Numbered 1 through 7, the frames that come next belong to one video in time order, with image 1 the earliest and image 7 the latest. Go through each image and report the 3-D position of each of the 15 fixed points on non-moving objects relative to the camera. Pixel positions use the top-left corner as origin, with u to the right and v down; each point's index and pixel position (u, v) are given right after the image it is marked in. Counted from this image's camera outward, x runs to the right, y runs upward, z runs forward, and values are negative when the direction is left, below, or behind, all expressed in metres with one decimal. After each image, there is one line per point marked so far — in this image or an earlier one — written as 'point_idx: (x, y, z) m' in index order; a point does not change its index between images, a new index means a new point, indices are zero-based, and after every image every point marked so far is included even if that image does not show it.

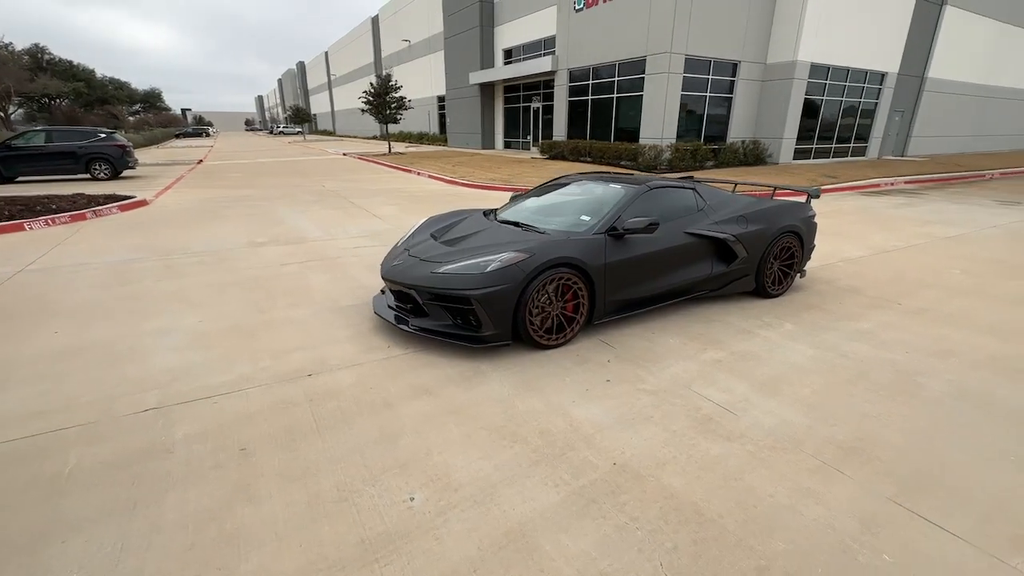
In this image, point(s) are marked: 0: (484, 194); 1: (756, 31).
0: (-0.8, +2.5, +12.5) m
1: (+9.3, +9.7, +17.9) m
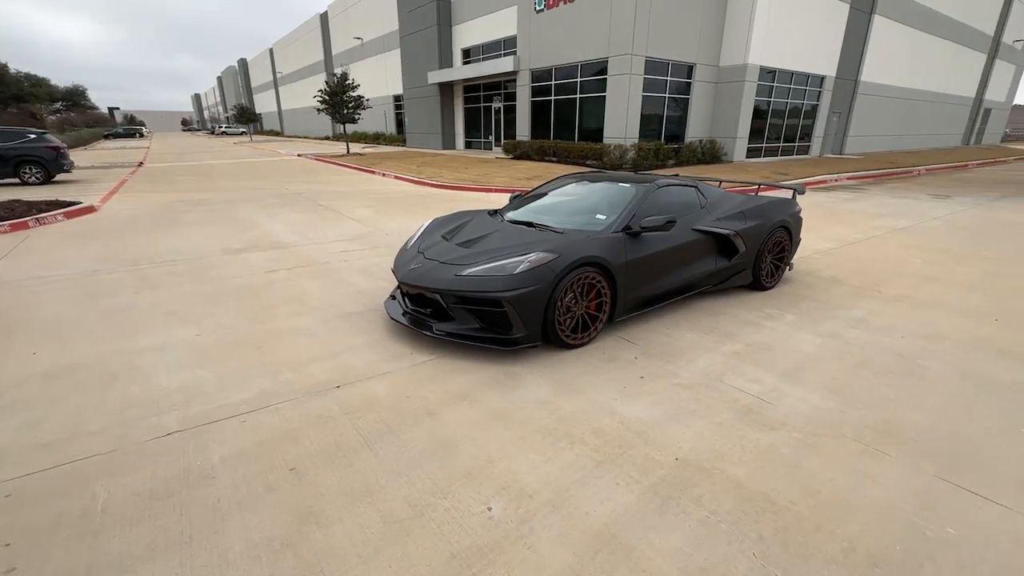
0: (-1.5, +2.5, +12.4) m
1: (+7.9, +10.0, +18.6) m
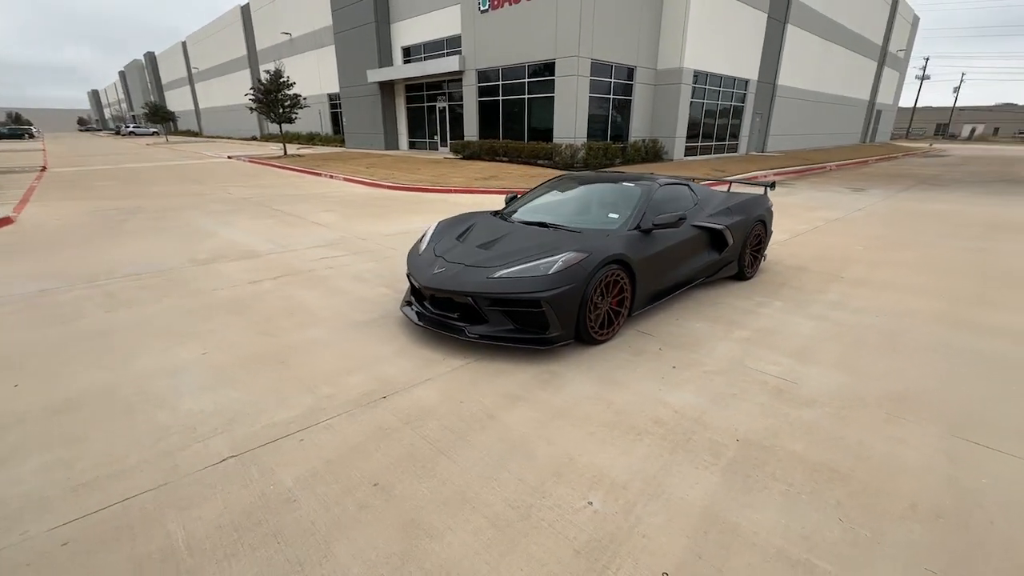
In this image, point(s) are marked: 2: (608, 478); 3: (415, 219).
0: (-2.5, +2.4, +12.2) m
1: (+5.7, +10.3, +19.5) m
2: (+0.5, -0.9, +2.3) m
3: (-1.9, +1.3, +9.1) m
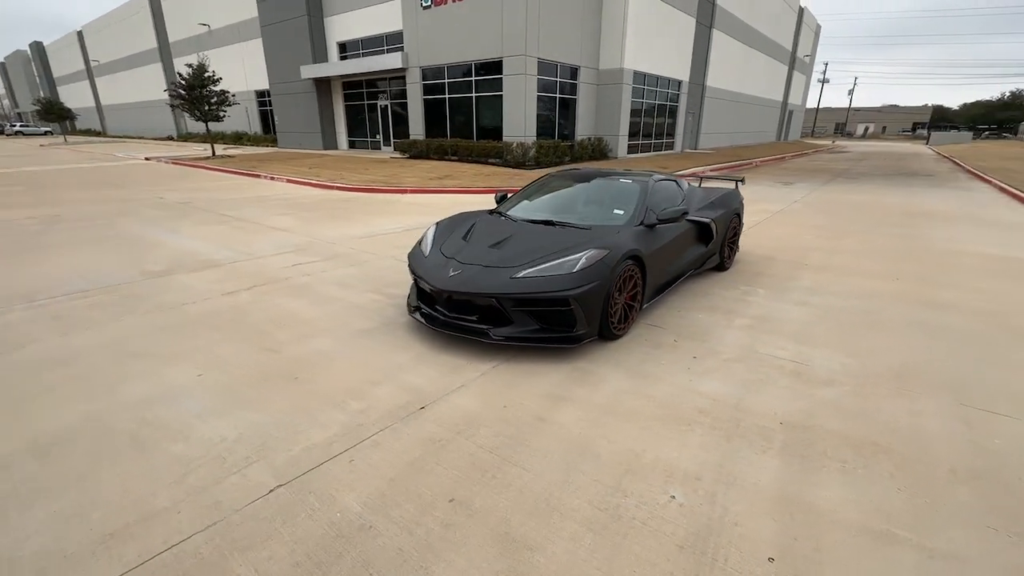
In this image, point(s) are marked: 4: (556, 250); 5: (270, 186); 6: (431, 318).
0: (-3.5, +2.3, +11.7) m
1: (+3.3, +10.5, +20.0) m
2: (+0.8, -0.9, +2.3) m
3: (-2.5, +1.3, +8.8) m
4: (+0.3, +0.3, +3.6) m
5: (-7.1, +3.0, +13.7) m
6: (-0.6, -0.2, +3.8) m
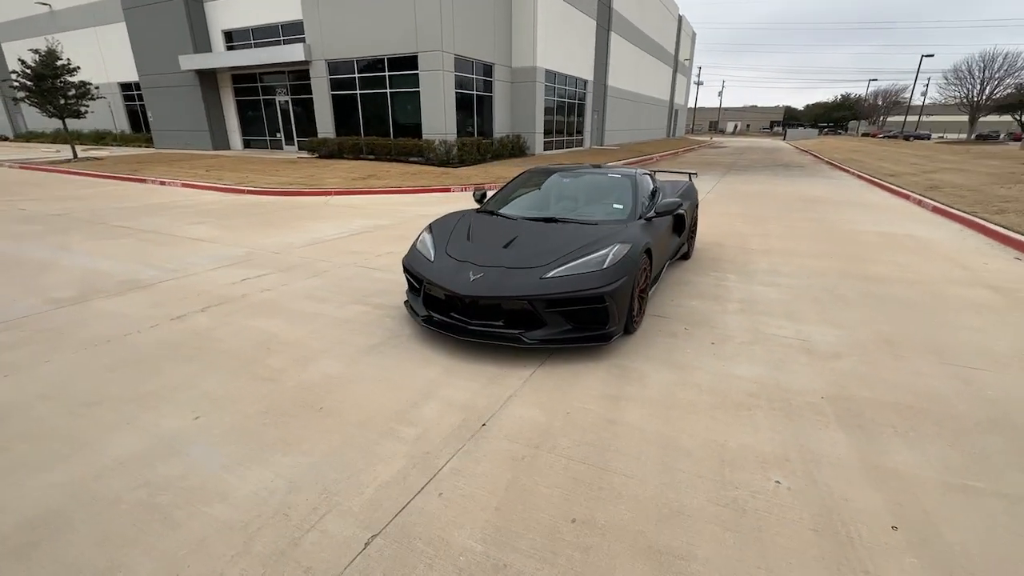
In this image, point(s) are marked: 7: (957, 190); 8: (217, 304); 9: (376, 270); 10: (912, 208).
0: (-4.9, +2.0, +10.8) m
1: (-0.4, +10.7, +20.1) m
2: (+1.3, -0.8, +2.4) m
3: (-3.3, +1.1, +8.0) m
4: (+0.5, +0.3, +3.5) m
5: (-8.9, +2.5, +12.0) m
6: (-0.5, -0.3, +3.5) m
7: (+11.2, +2.5, +11.8) m
8: (-2.8, -0.2, +4.4) m
9: (-1.6, +0.2, +5.6) m
10: (+9.4, +1.9, +11.0) m
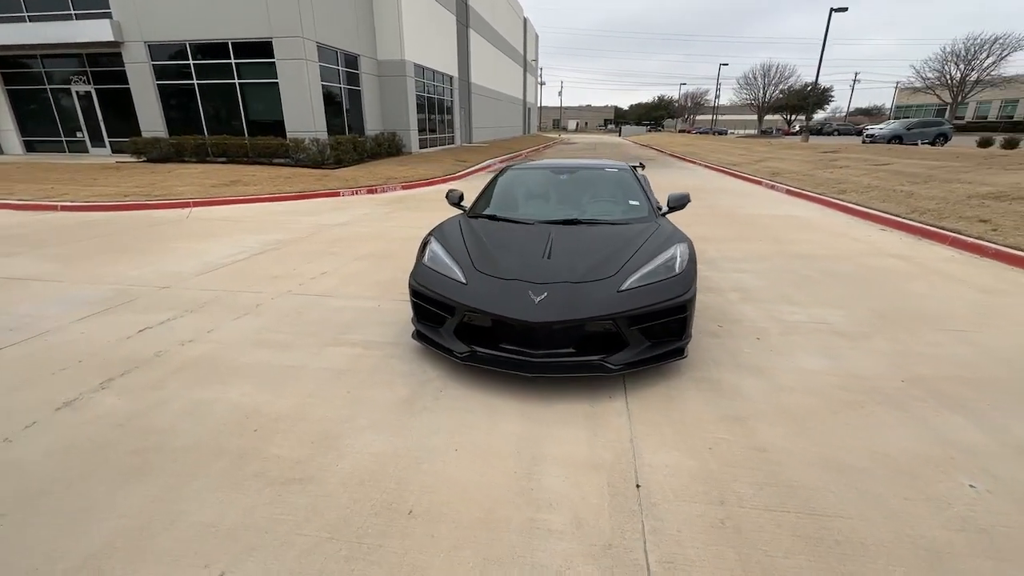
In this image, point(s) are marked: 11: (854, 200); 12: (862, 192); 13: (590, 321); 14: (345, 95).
0: (-6.6, +1.3, +8.5) m
1: (-5.8, +10.3, +18.5) m
2: (+2.0, -0.8, +2.3) m
3: (-4.2, +0.6, +6.3) m
4: (+0.8, +0.2, +3.1) m
5: (-10.8, +1.4, +8.5) m
6: (0.0, -0.4, +2.8) m
7: (+8.5, +3.4, +14.1) m
8: (-2.5, -0.6, +3.0) m
9: (-1.8, -0.1, +4.5) m
10: (+7.0, +2.6, +12.8) m
11: (+7.0, +1.8, +9.6) m
12: (+7.6, +2.1, +10.2) m
13: (+0.4, -0.2, +2.7) m
14: (-6.2, +7.2, +17.4) m
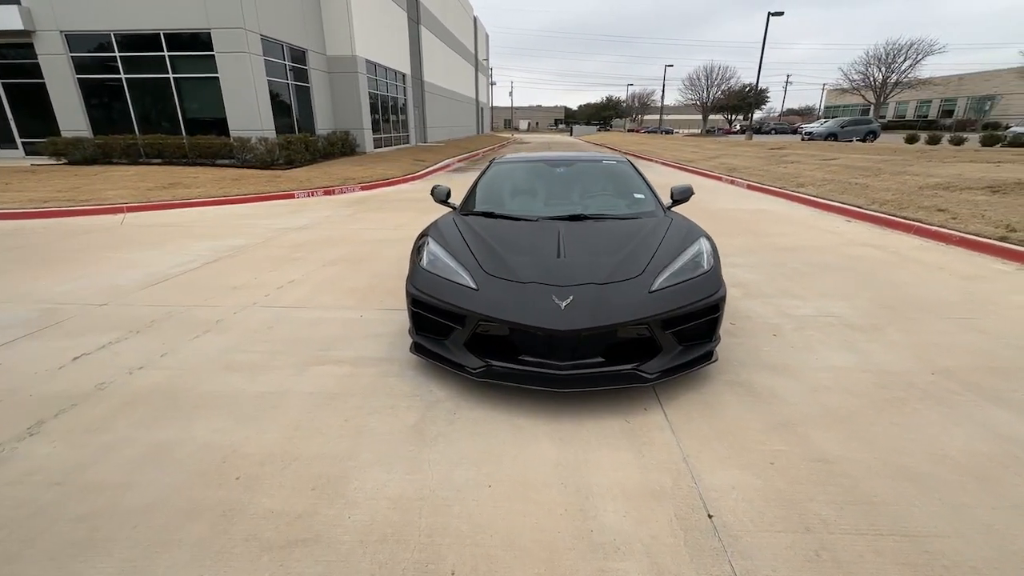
0: (-7.0, +1.0, +7.5) m
1: (-7.5, +10.0, +17.6) m
2: (+2.2, -0.8, +2.1) m
3: (-4.4, +0.4, +5.6) m
4: (+0.9, +0.3, +2.9) m
5: (-11.2, +0.9, +7.2) m
6: (+0.1, -0.5, +2.5) m
7: (+7.4, +3.6, +14.5) m
8: (-2.4, -0.7, +2.5) m
9: (-1.8, -0.2, +4.0) m
10: (+6.1, +2.8, +13.1) m
11: (+6.4, +2.0, +9.9) m
12: (+6.9, +2.3, +10.5) m
13: (+0.5, -0.2, +2.4) m
14: (-7.7, +6.9, +16.5) m
